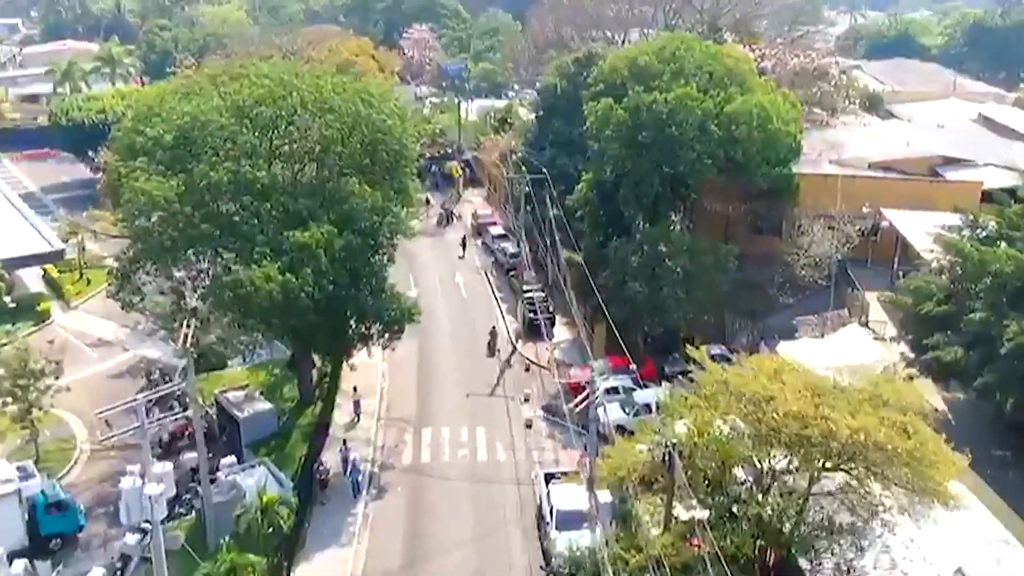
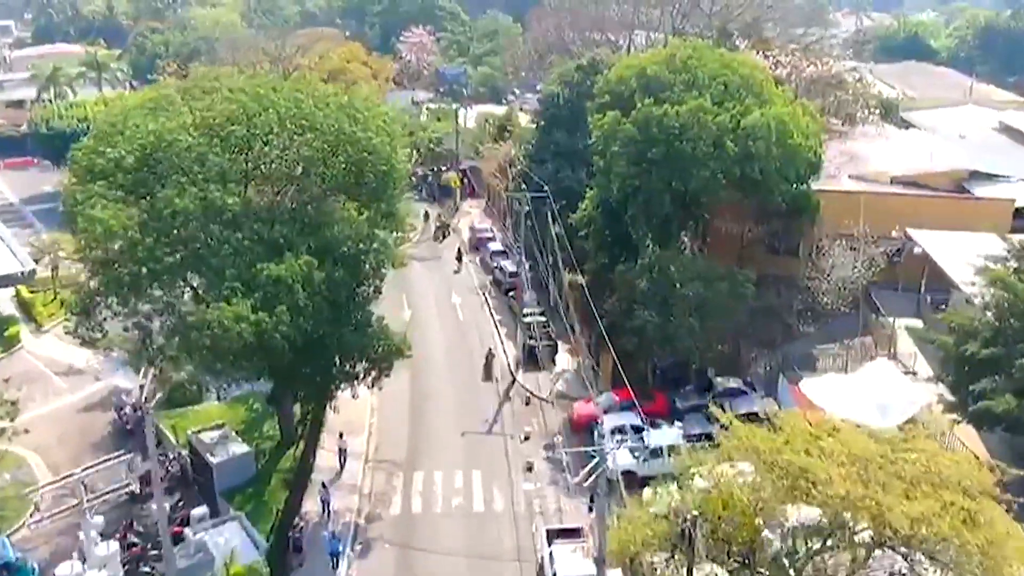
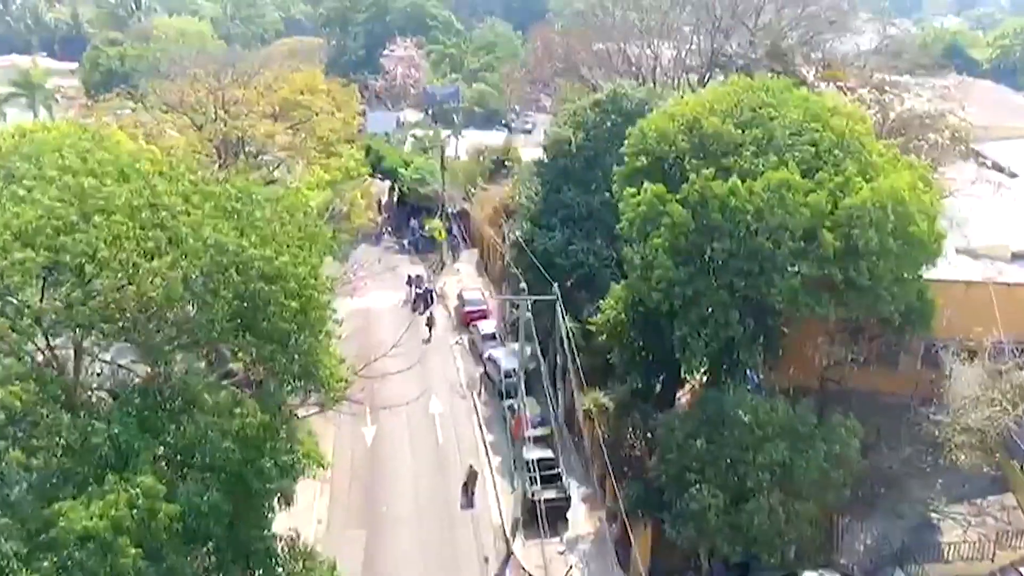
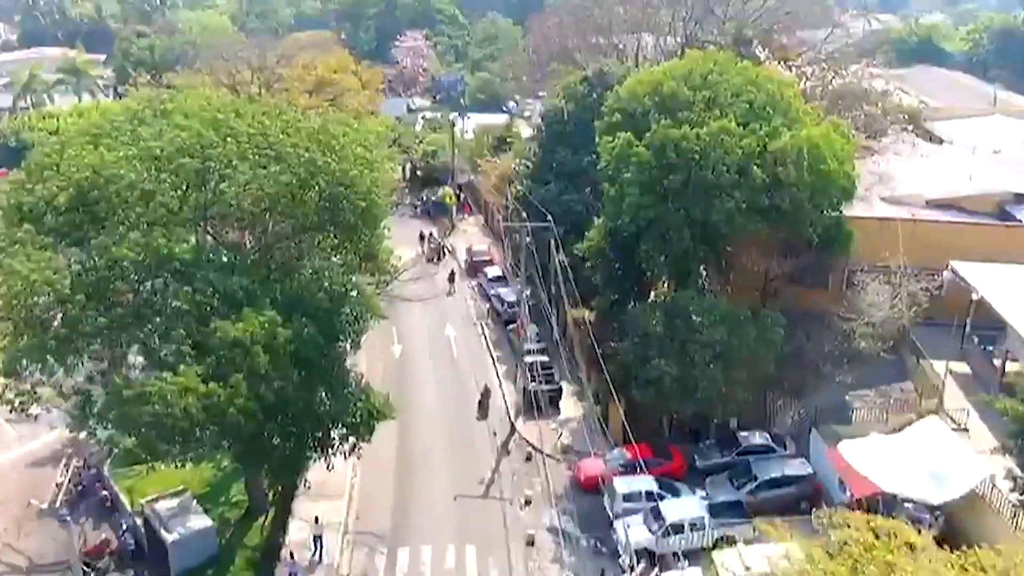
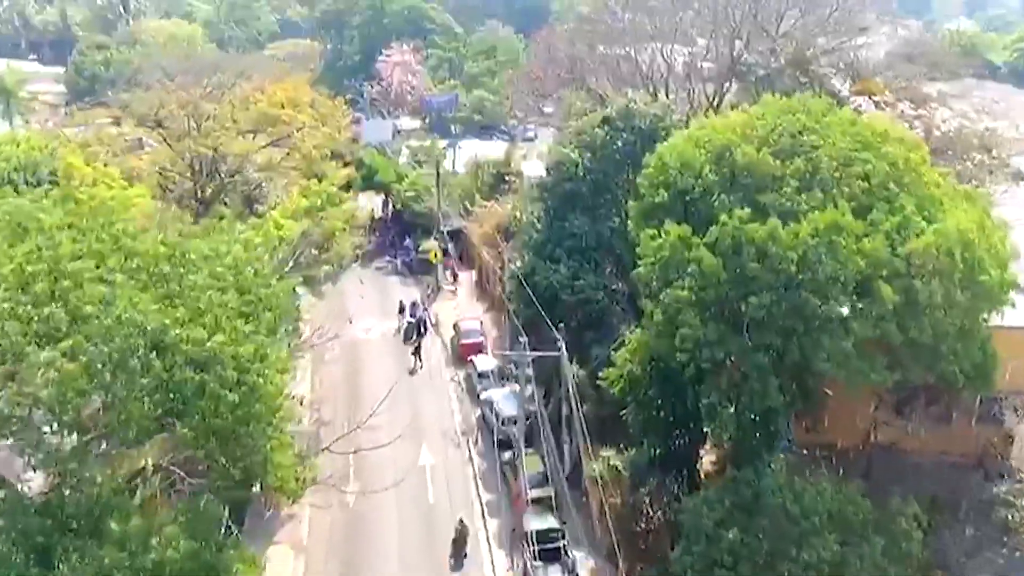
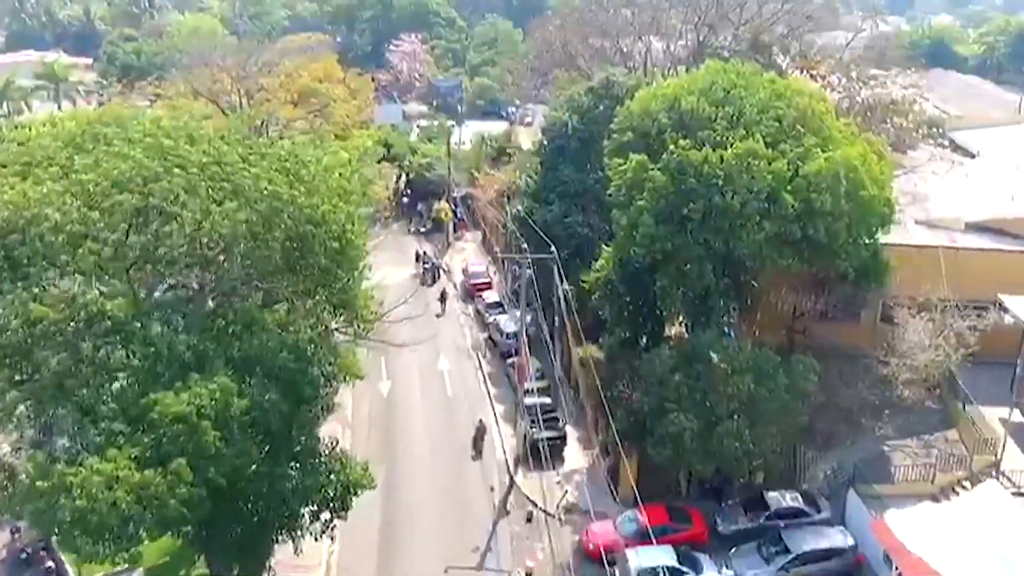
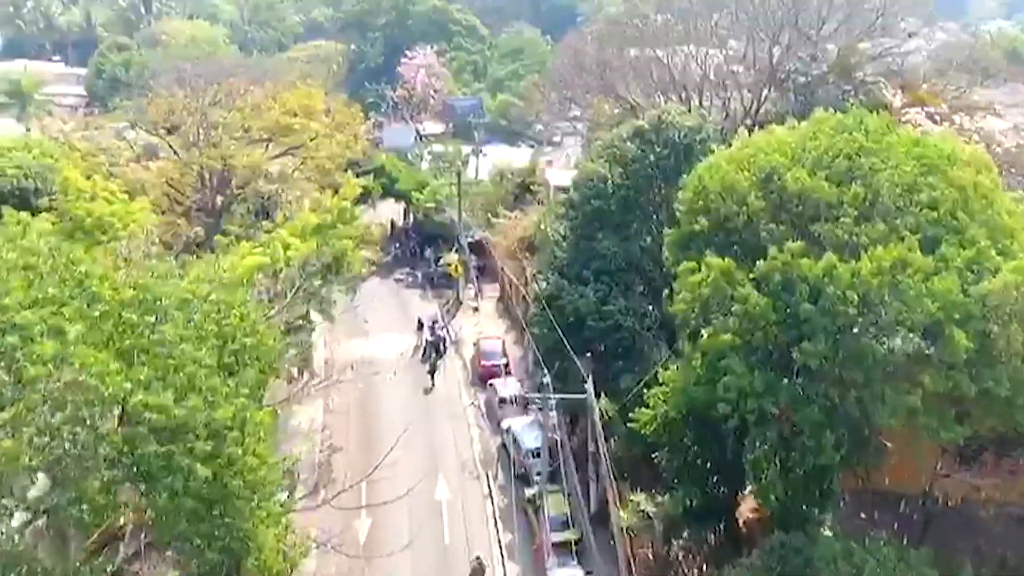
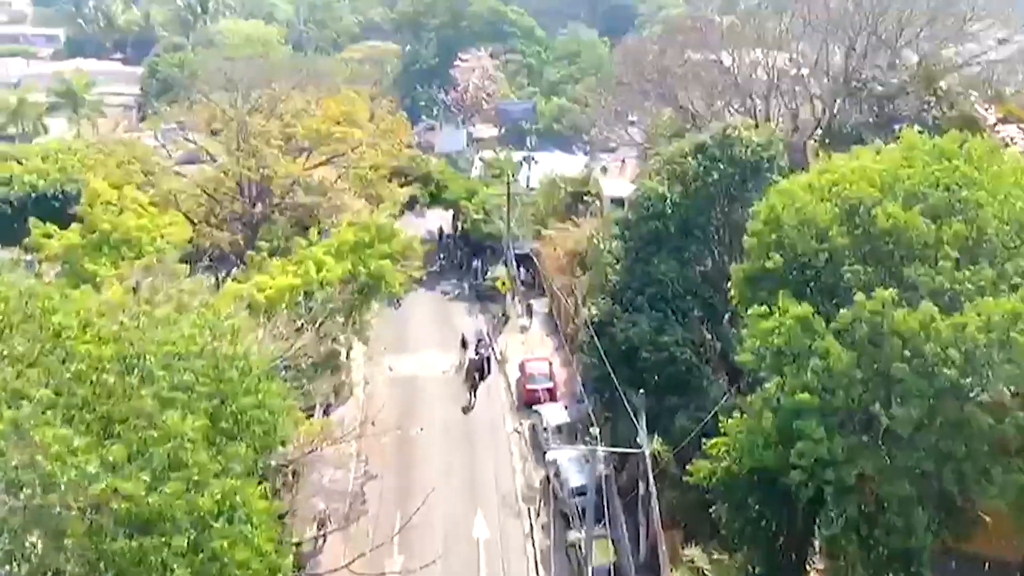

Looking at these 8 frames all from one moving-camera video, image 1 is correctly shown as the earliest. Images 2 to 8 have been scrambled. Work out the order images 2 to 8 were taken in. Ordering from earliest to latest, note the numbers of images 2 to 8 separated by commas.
2, 4, 6, 3, 5, 7, 8
